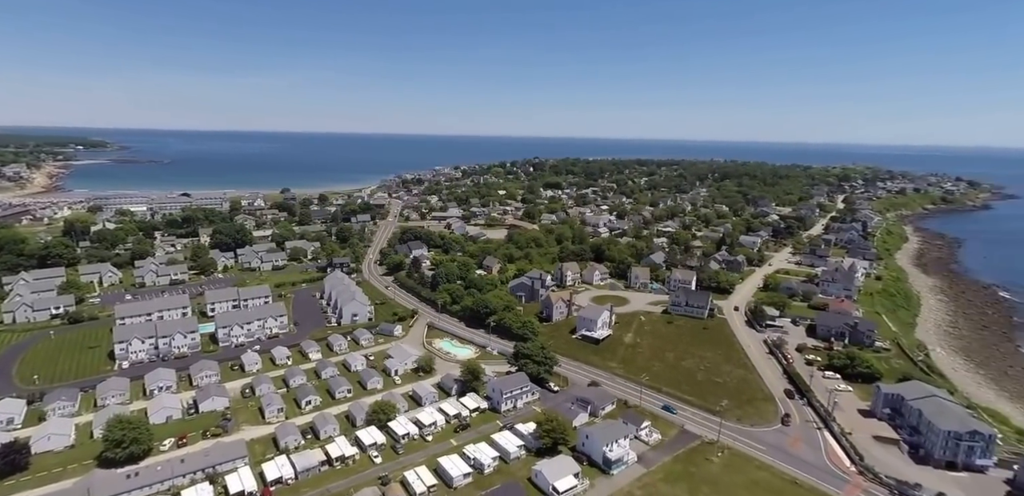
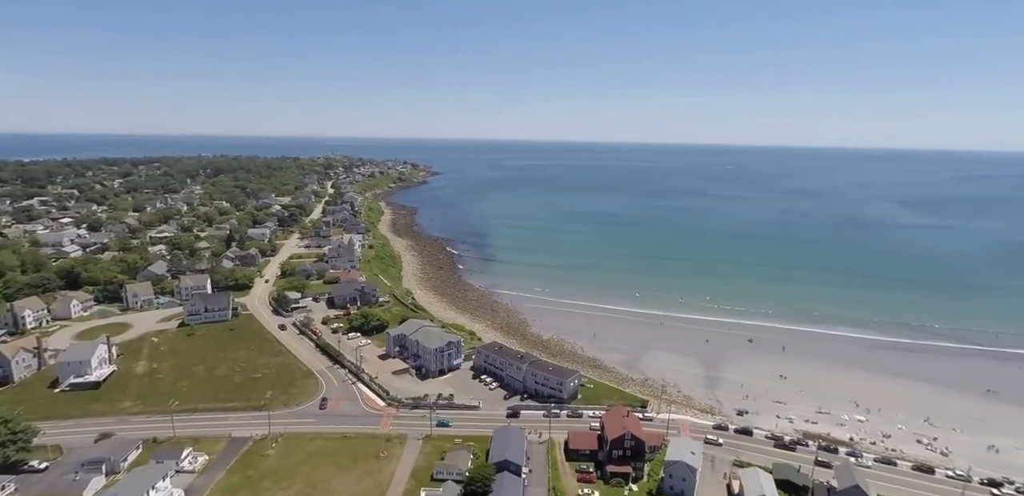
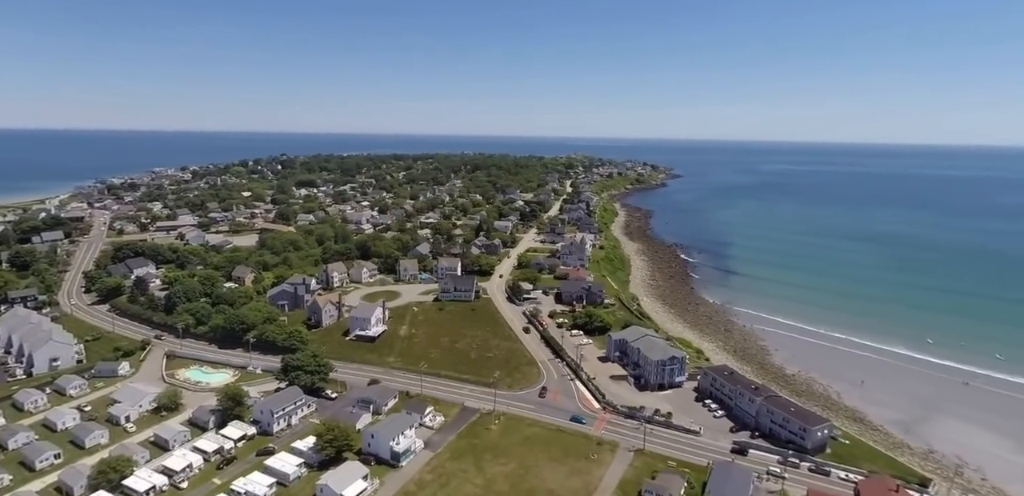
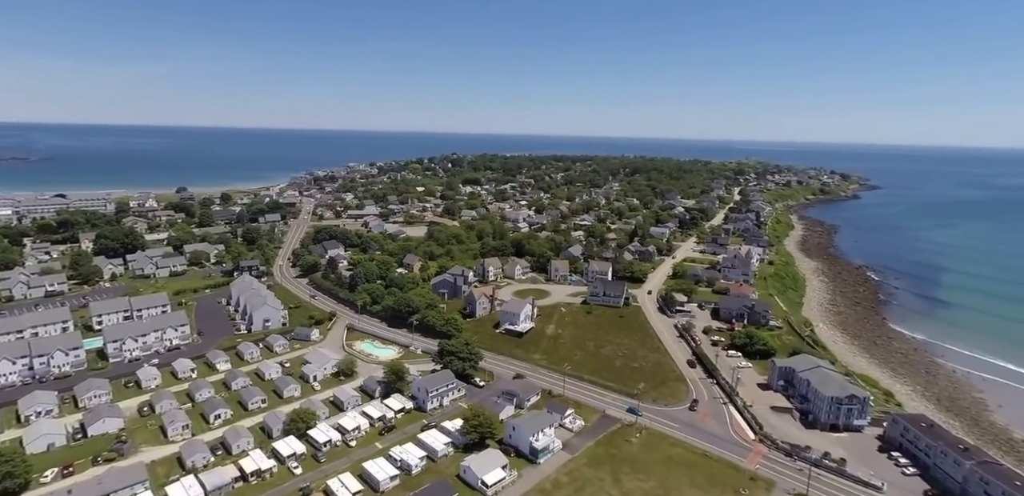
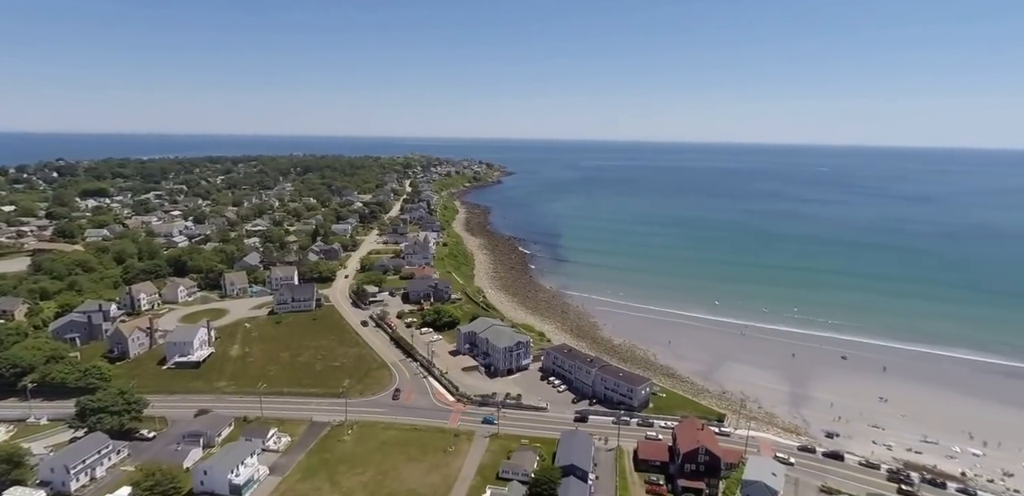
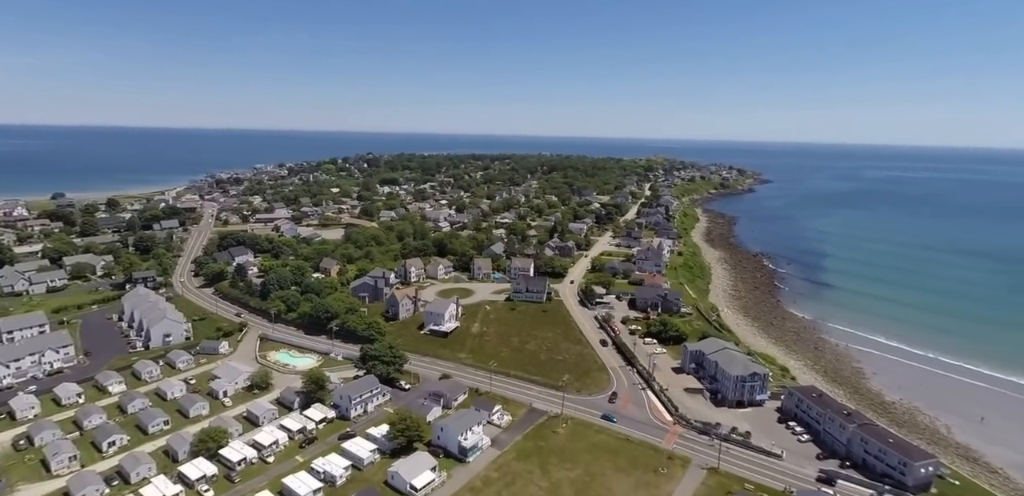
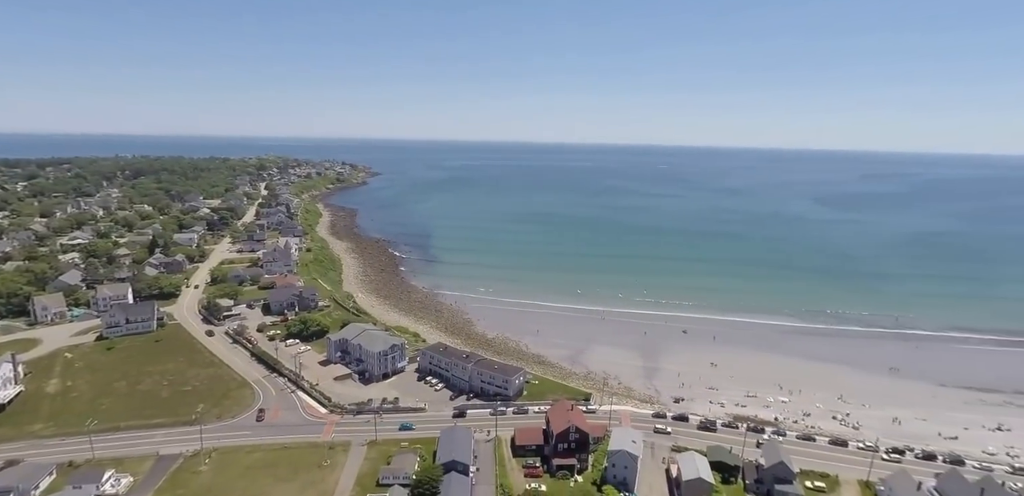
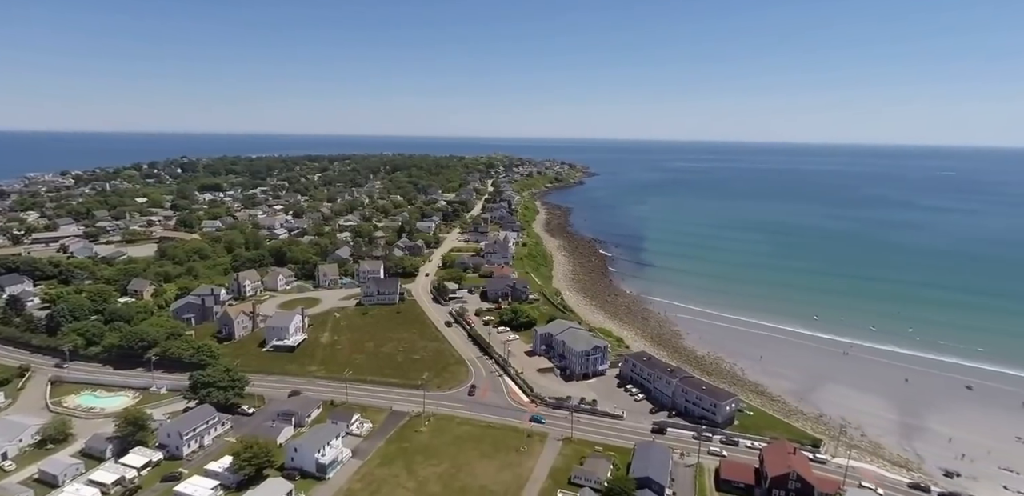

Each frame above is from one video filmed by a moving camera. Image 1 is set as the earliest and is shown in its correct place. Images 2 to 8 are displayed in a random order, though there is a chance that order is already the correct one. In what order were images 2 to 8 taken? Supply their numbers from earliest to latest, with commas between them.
4, 6, 3, 8, 5, 2, 7
